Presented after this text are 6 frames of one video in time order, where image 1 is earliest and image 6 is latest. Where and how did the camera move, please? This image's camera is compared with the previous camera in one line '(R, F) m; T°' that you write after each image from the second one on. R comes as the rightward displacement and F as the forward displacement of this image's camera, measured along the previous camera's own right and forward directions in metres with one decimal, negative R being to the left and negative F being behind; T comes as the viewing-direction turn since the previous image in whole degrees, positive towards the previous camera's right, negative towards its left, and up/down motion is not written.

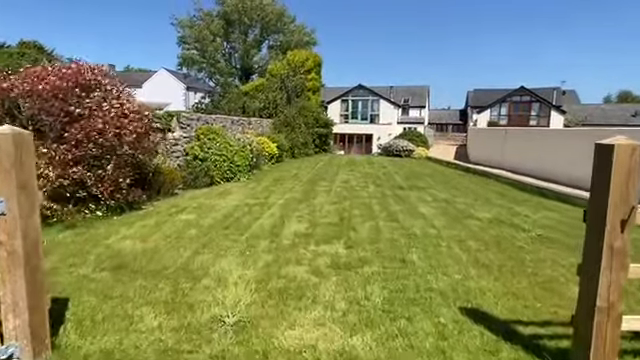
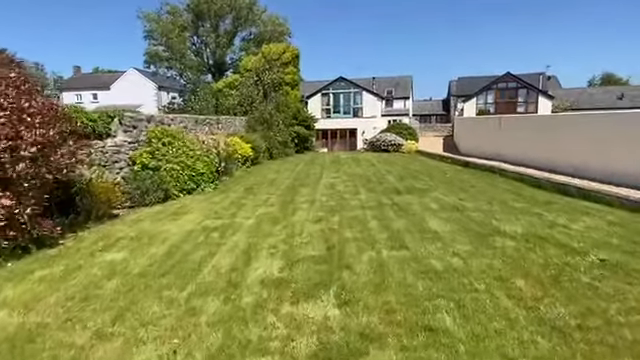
(+0.1, +1.7) m; +2°
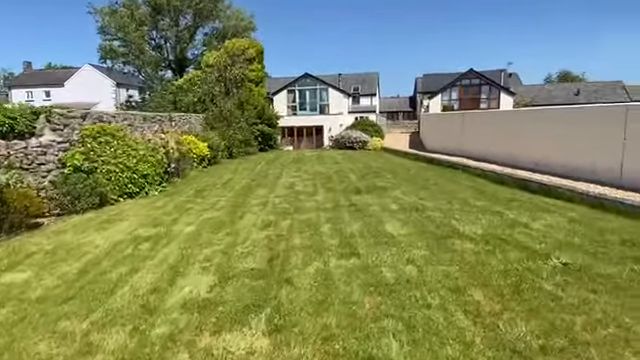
(+0.3, +0.5) m; +4°
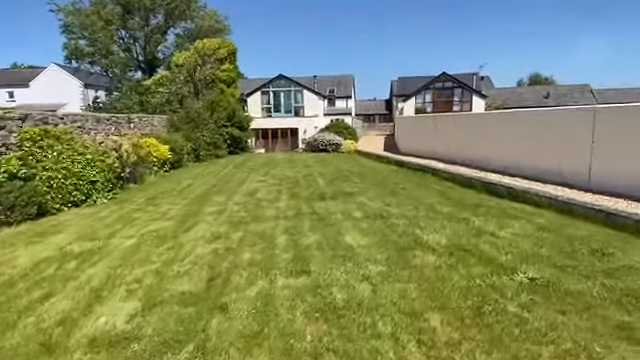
(+0.3, +0.4) m; +3°
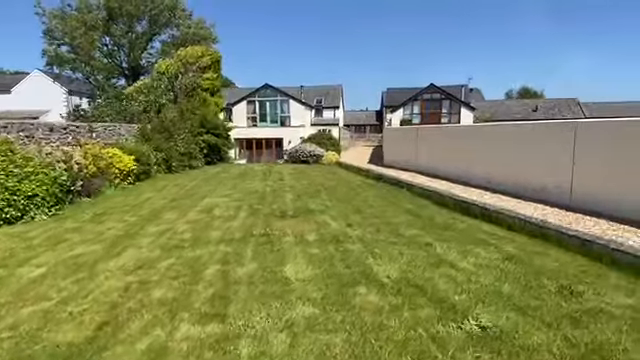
(+0.6, +0.5) m; +1°
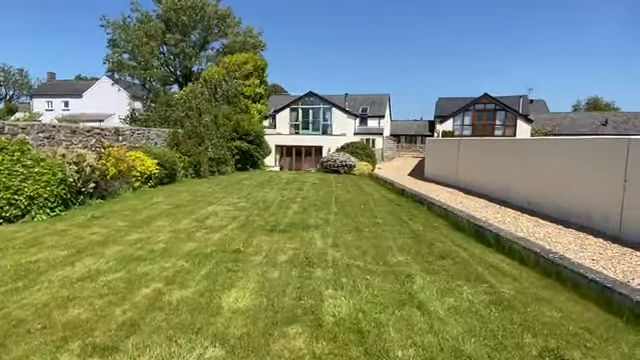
(+1.0, +0.6) m; -8°
